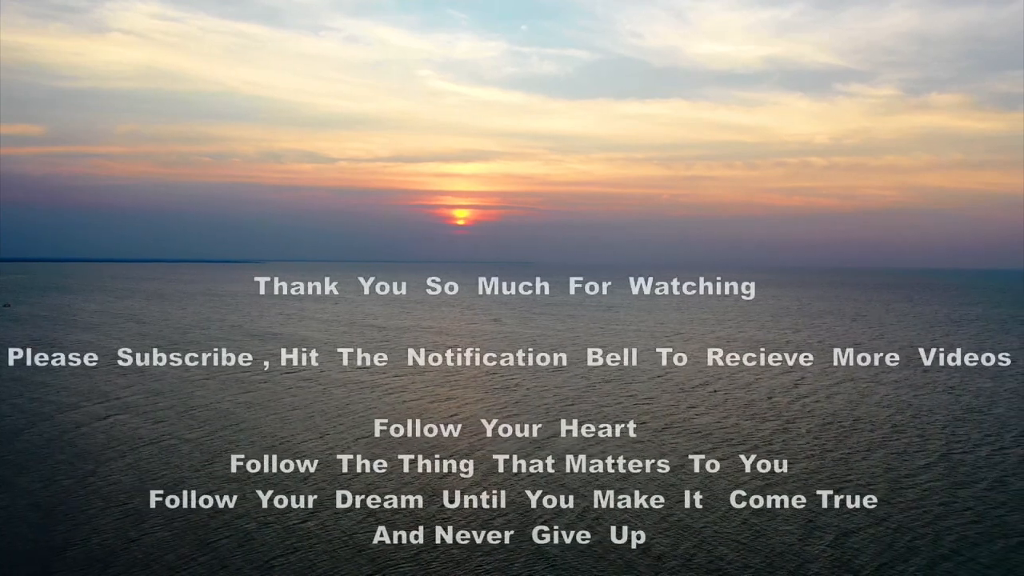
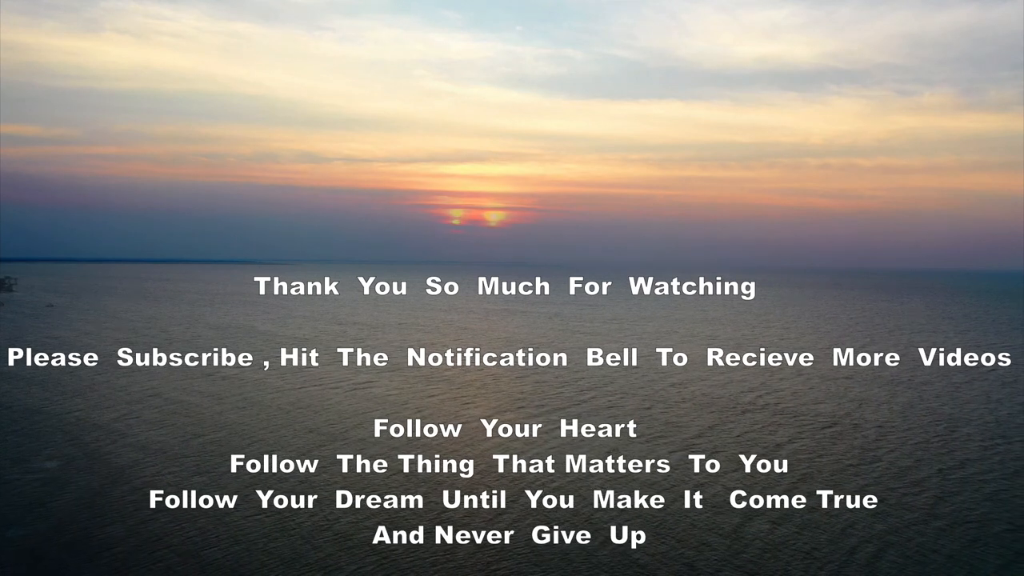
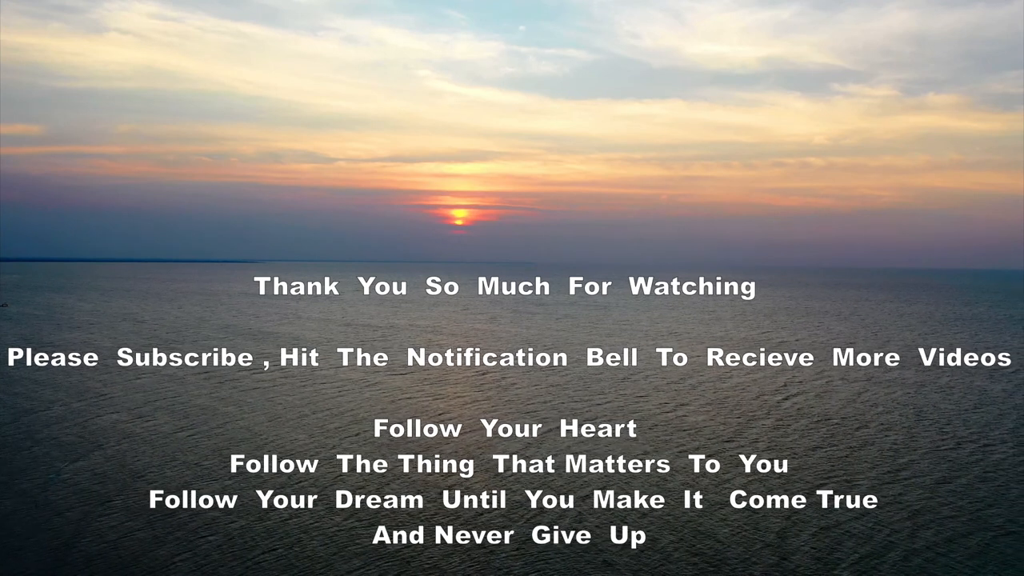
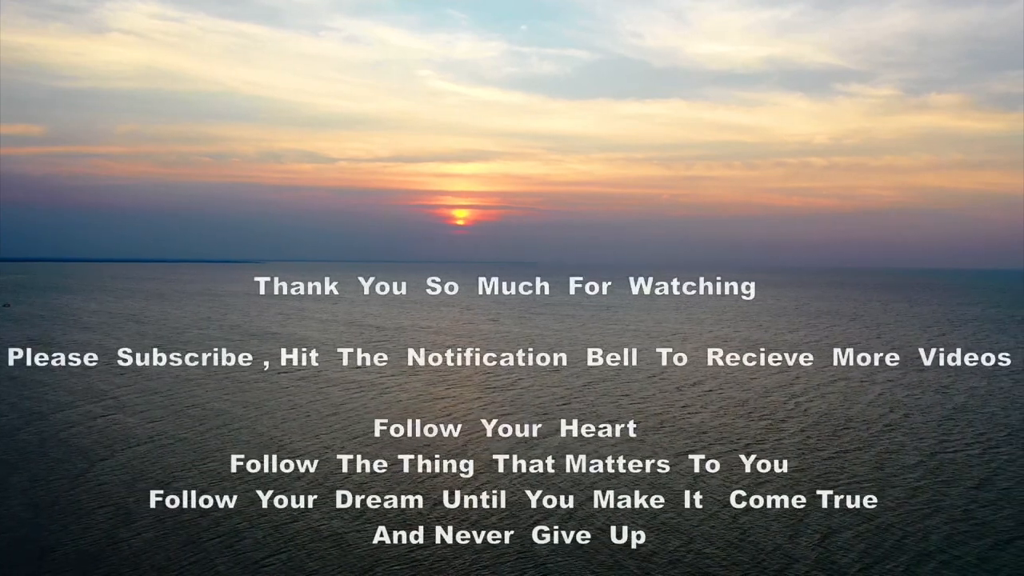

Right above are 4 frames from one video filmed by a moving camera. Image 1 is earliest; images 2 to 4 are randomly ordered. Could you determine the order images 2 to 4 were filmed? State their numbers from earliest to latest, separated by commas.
4, 3, 2
